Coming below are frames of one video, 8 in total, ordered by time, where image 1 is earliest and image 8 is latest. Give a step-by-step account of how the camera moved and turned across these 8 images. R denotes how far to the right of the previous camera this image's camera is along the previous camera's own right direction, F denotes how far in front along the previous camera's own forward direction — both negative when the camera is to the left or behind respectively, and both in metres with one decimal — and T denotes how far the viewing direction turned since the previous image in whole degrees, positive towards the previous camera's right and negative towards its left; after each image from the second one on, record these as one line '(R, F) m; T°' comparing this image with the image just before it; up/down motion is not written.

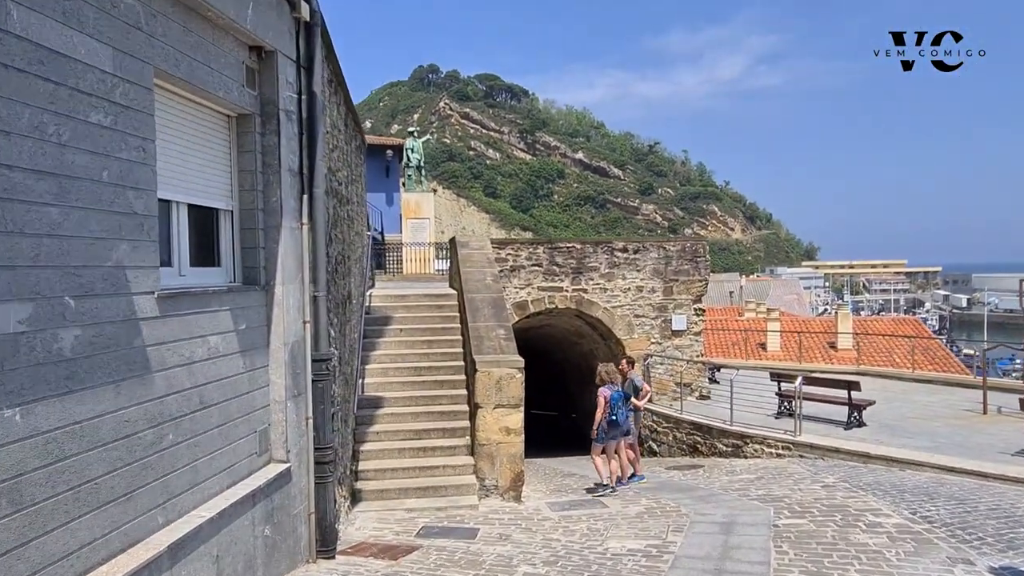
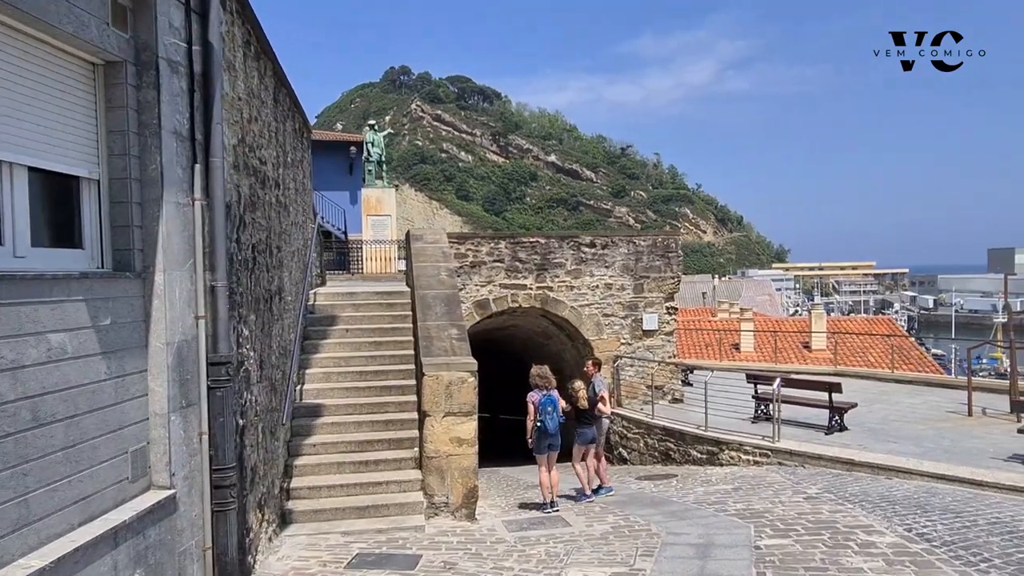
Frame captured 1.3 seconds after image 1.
(+0.2, +0.9) m; +2°
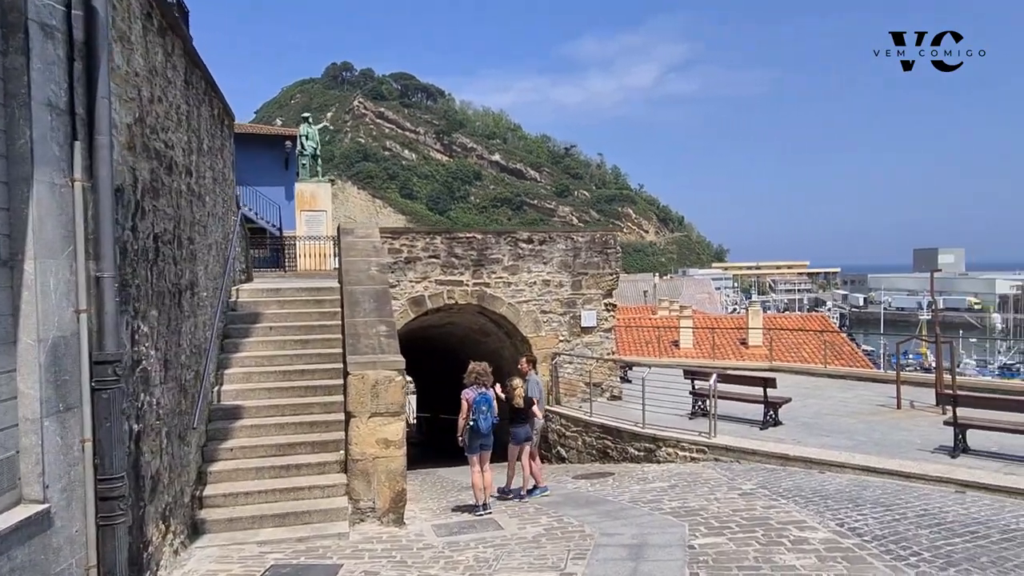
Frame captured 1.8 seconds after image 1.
(+0.2, +0.3) m; +4°
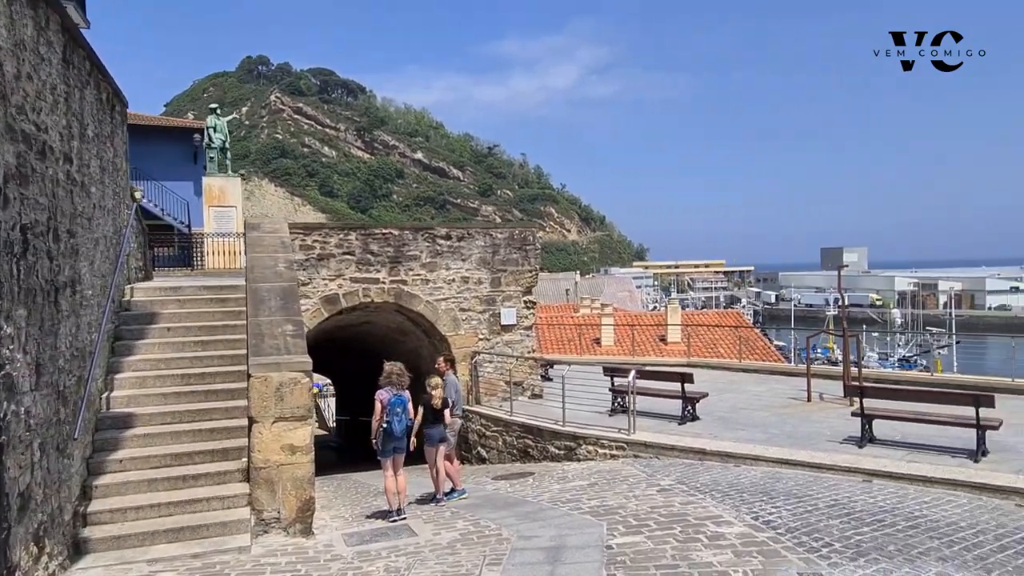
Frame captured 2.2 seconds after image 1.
(+0.1, +0.2) m; +6°
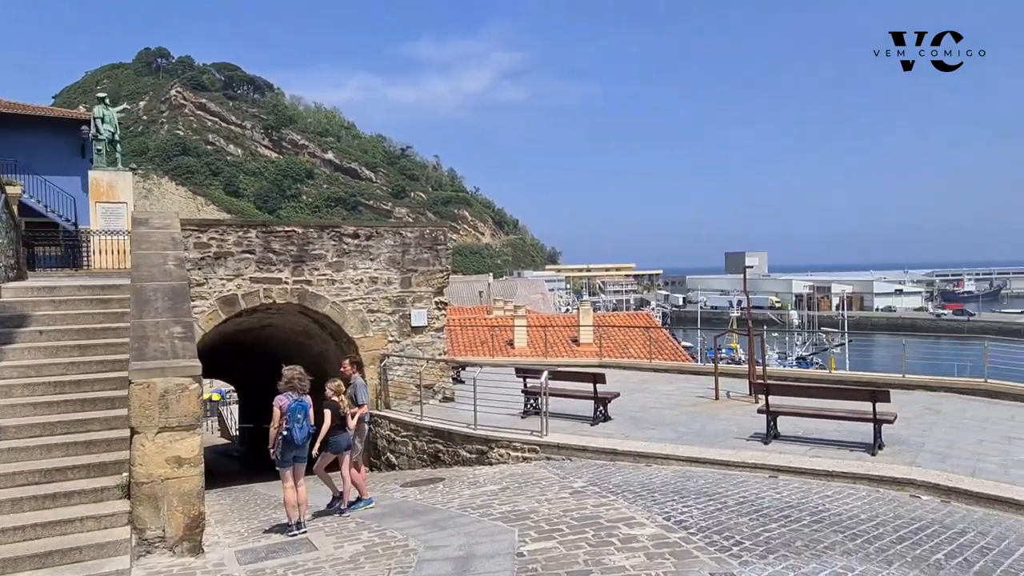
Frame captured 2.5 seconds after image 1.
(+0.1, +0.3) m; +7°
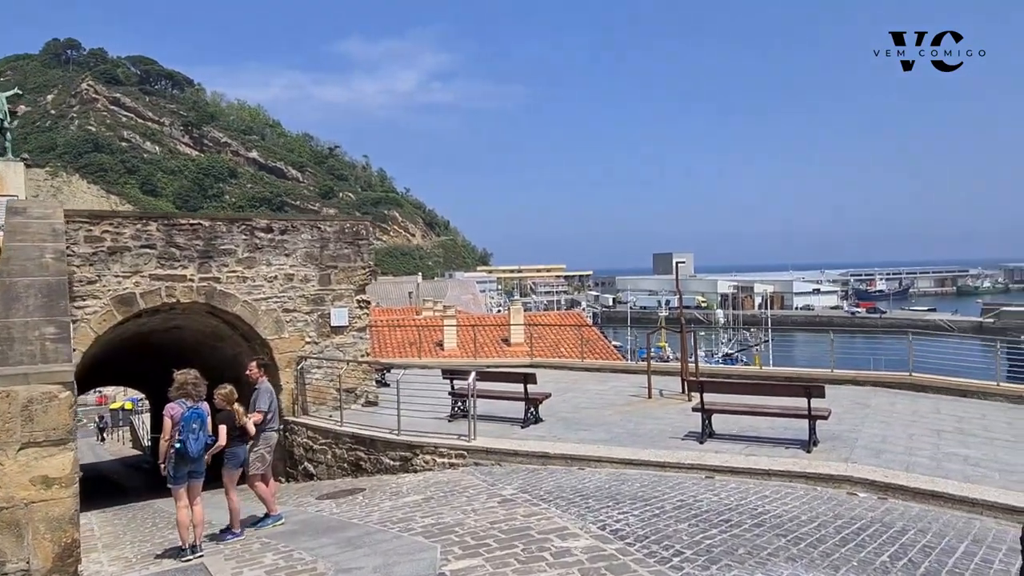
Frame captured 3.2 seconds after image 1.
(+0.1, +0.6) m; +5°
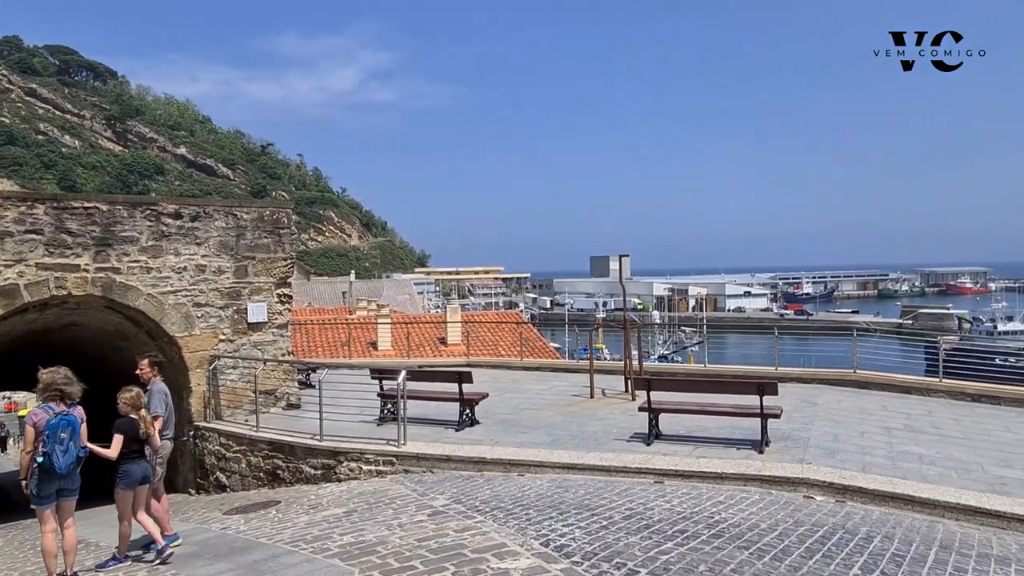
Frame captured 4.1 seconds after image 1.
(+0.1, +0.7) m; +5°
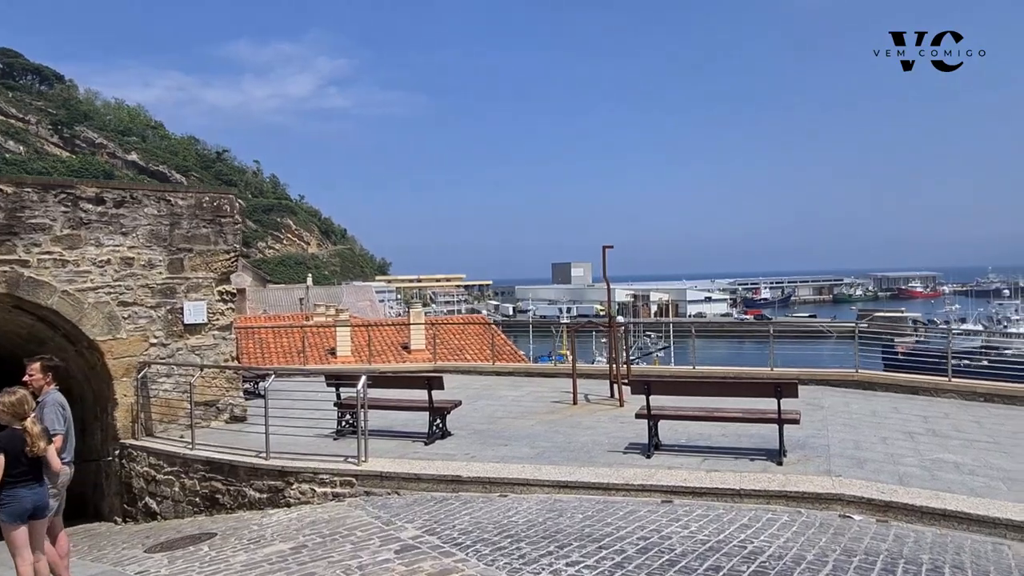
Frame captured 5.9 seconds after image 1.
(-0.2, +1.2) m; +3°
